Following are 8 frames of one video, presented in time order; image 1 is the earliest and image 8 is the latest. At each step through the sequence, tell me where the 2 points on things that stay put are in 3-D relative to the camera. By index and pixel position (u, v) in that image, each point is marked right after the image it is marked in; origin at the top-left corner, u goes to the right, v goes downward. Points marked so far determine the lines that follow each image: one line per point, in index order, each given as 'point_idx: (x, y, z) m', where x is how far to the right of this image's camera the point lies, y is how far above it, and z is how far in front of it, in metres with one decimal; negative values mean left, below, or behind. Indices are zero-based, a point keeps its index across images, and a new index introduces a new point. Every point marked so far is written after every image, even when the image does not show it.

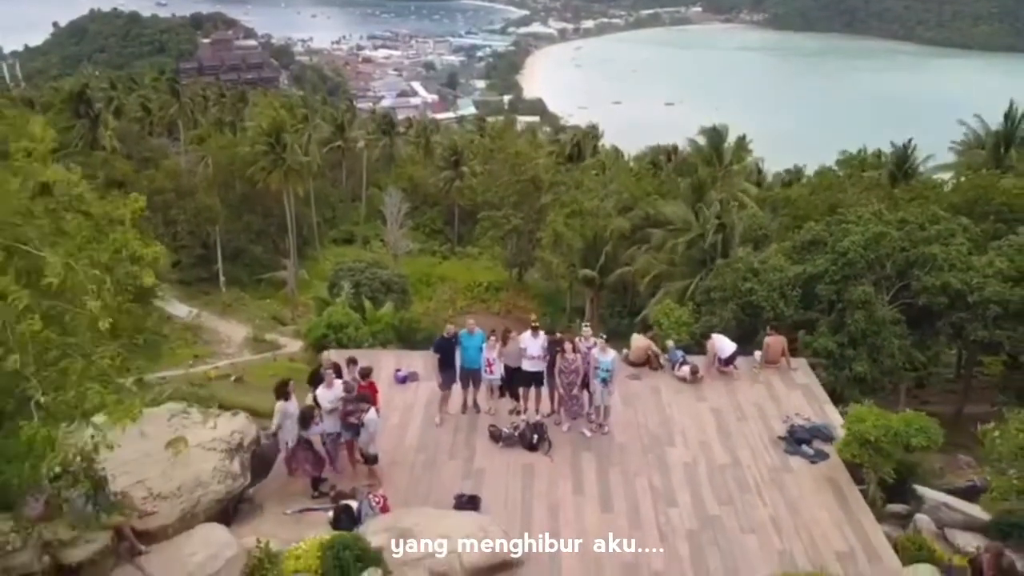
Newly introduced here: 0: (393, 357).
0: (-2.2, -1.3, +15.8) m
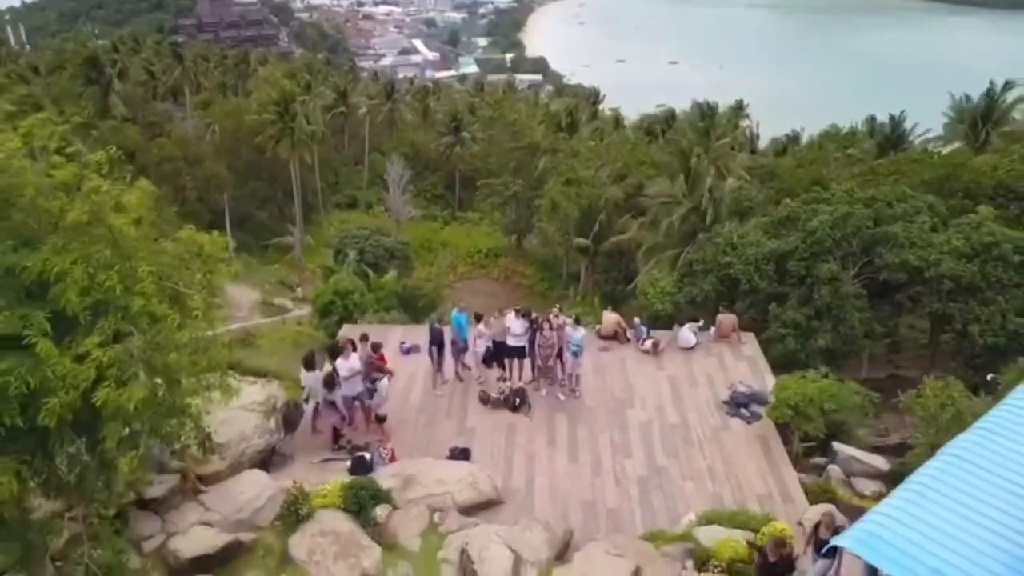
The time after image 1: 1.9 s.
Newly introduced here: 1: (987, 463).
0: (-2.5, -0.9, +18.2) m
1: (+5.0, -1.9, +8.8) m
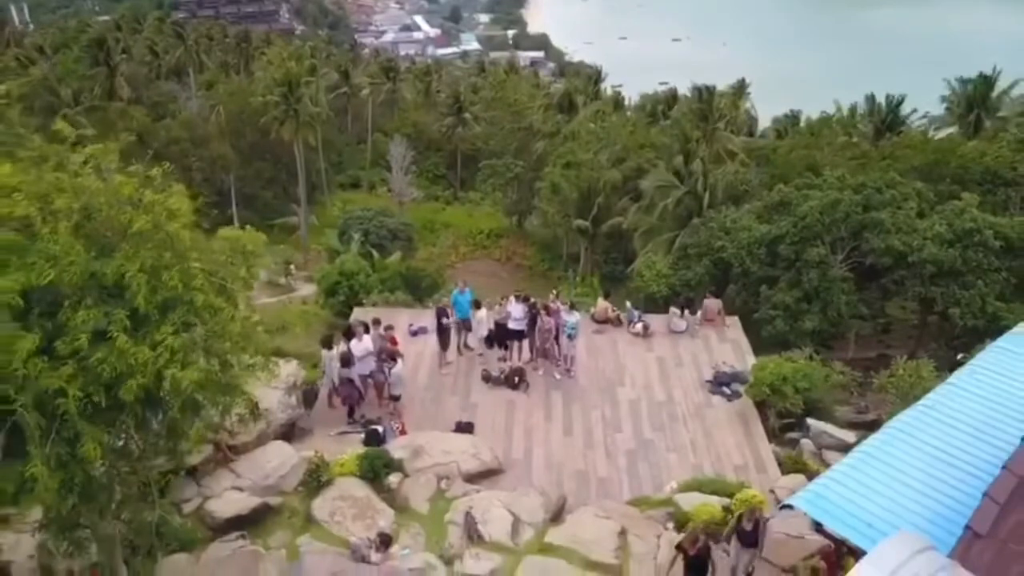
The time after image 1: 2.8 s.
0: (-2.5, -0.6, +19.5) m
1: (+5.0, -1.8, +10.1) m
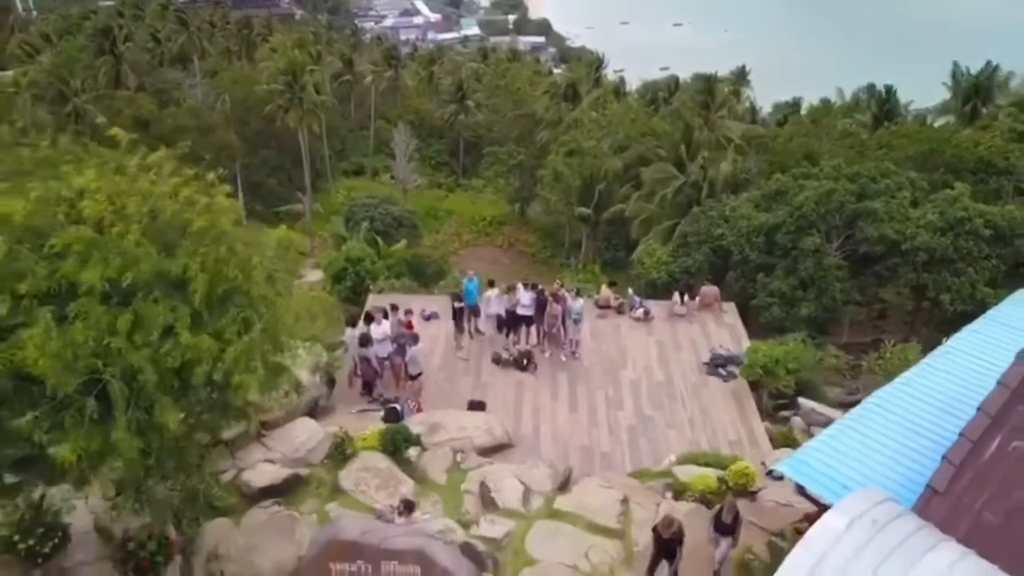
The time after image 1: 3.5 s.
0: (-2.3, -0.3, +20.6) m
1: (+5.2, -1.6, +11.2) m
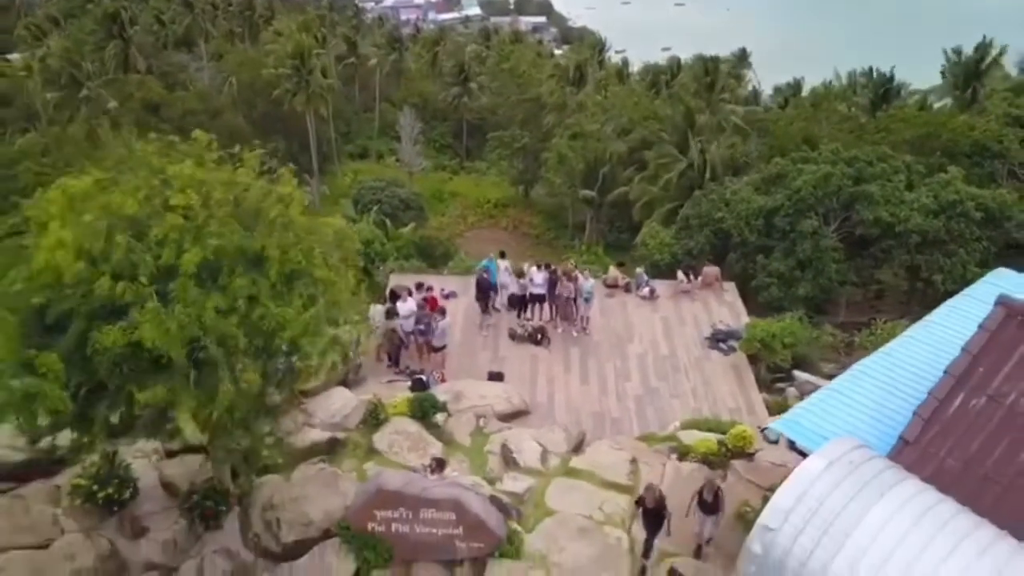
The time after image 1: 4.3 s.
0: (-1.9, +0.2, +21.9) m
1: (+5.5, -1.3, +12.5) m
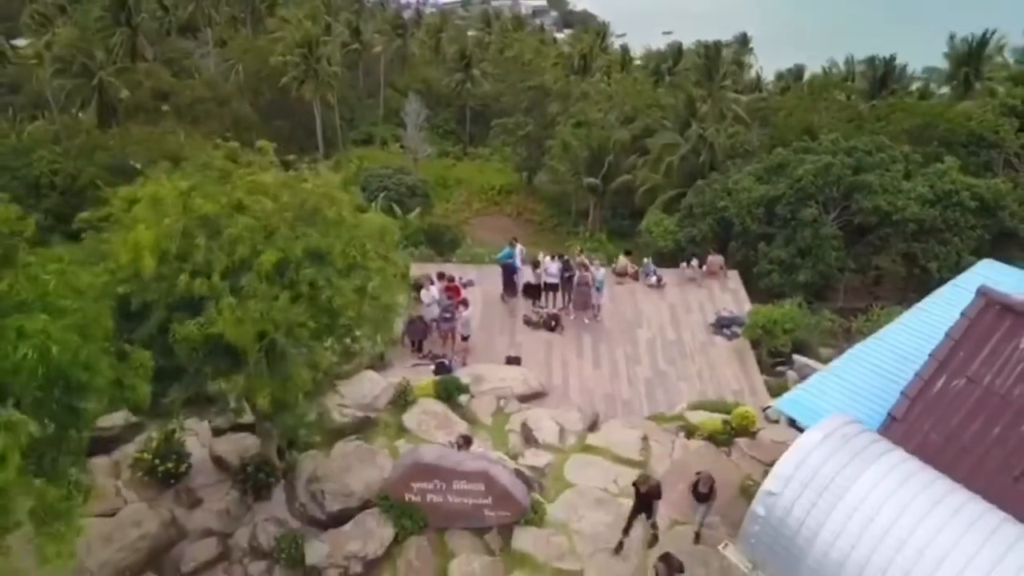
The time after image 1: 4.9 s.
0: (-1.5, +0.6, +23.0) m
1: (+5.9, -1.2, +13.6) m
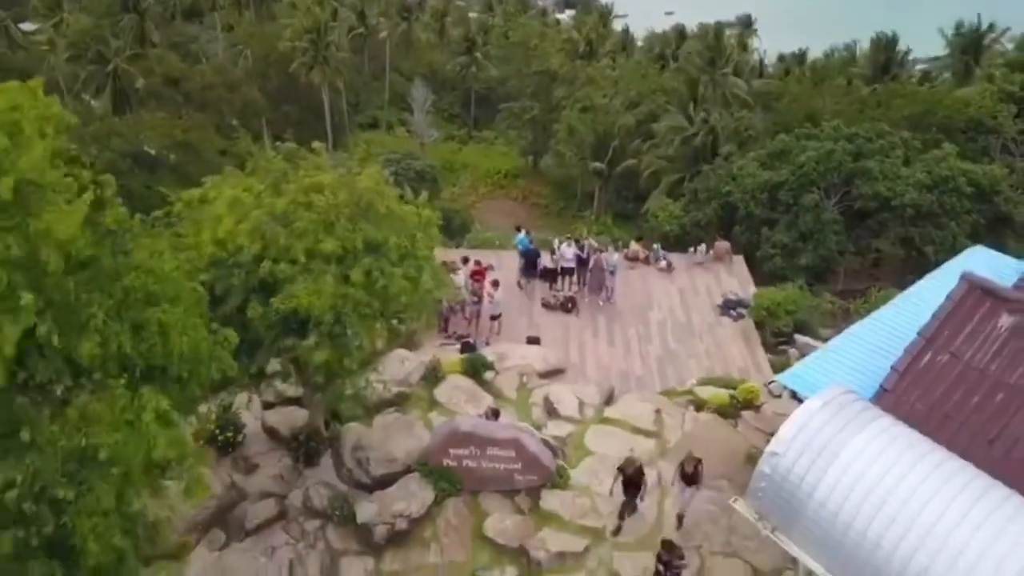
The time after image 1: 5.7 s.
0: (-1.0, +1.0, +24.2) m
1: (+6.4, -0.9, +14.9) m
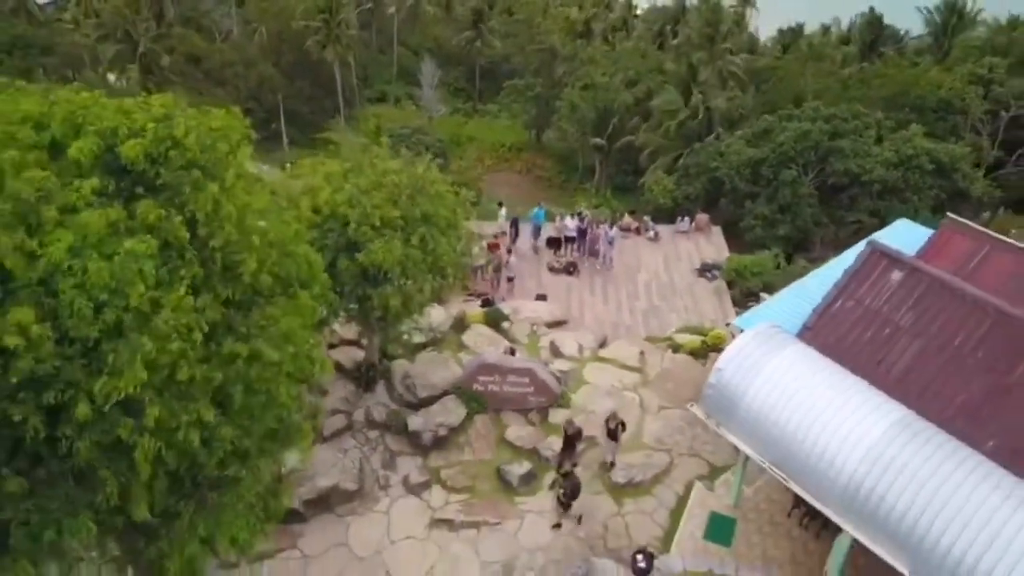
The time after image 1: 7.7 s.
0: (-0.7, +2.2, +28.3) m
1: (+6.7, -0.1, +19.0) m
